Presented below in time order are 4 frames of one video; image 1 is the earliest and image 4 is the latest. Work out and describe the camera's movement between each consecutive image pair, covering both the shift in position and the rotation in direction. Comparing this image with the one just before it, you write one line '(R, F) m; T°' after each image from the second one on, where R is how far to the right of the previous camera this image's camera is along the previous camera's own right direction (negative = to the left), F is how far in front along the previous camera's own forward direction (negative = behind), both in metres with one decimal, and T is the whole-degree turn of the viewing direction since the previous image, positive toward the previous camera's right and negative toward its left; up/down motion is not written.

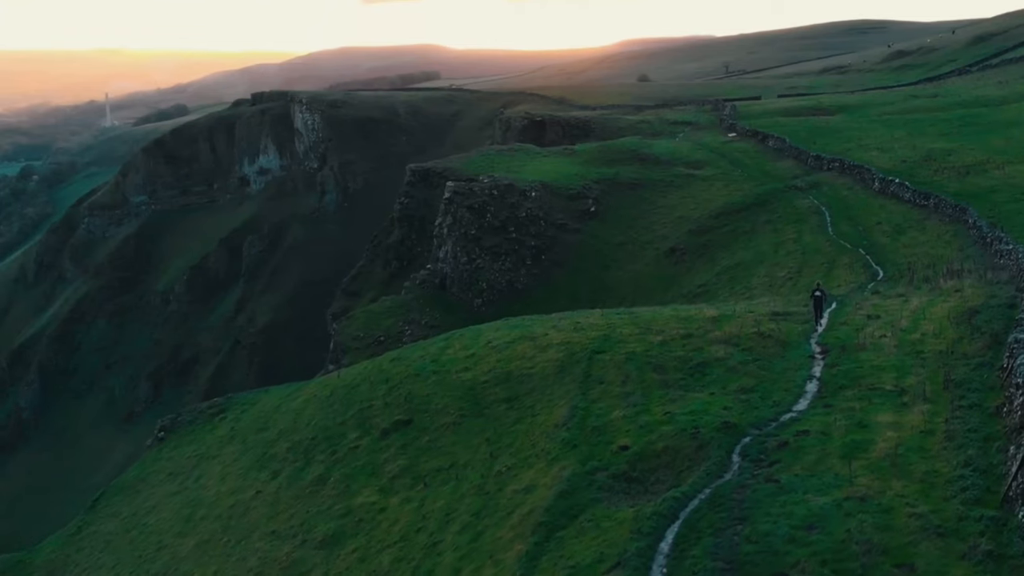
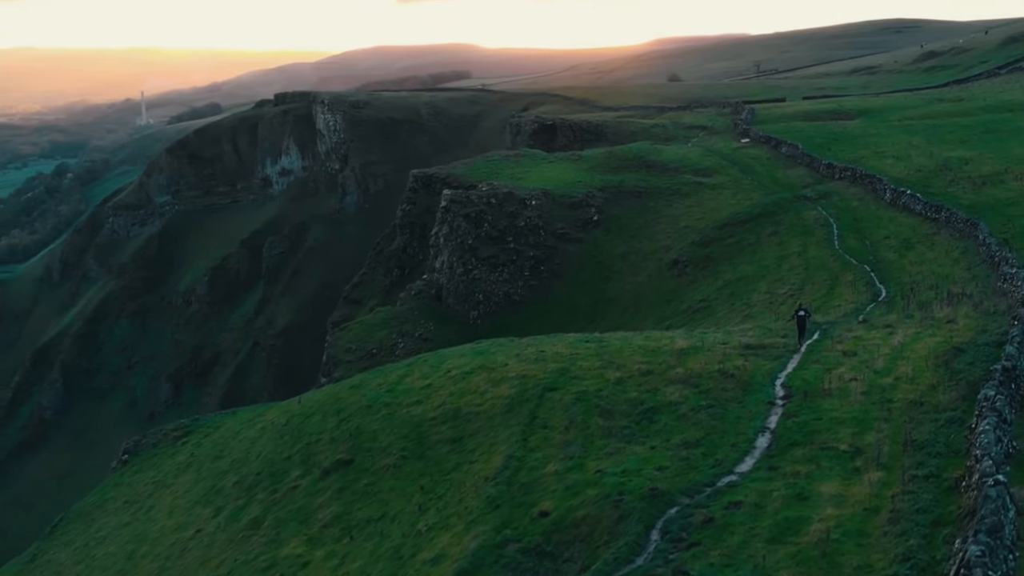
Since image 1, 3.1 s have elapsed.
(+2.3, +1.6) m; -2°
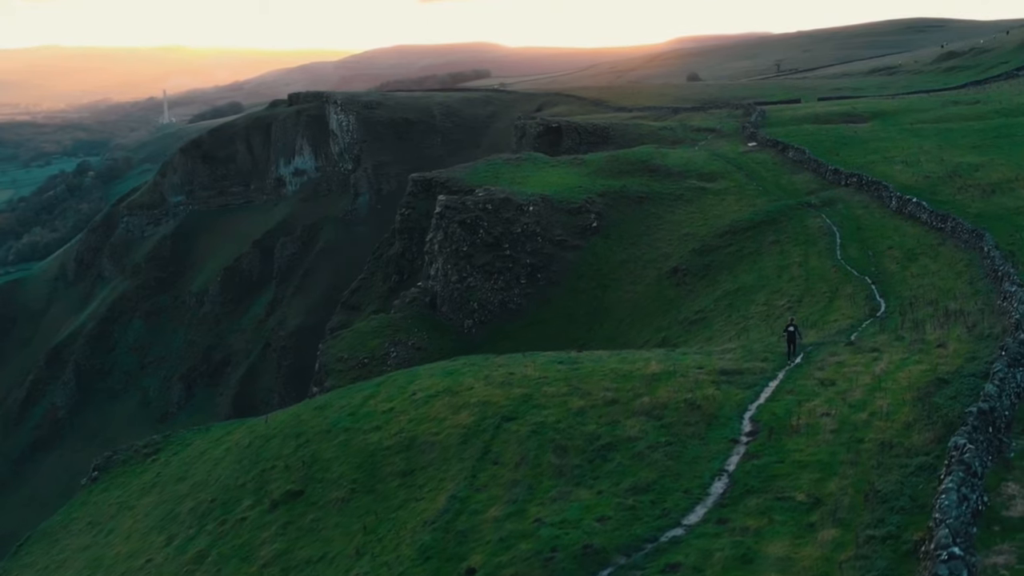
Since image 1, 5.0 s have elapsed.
(+1.6, +1.2) m; -1°
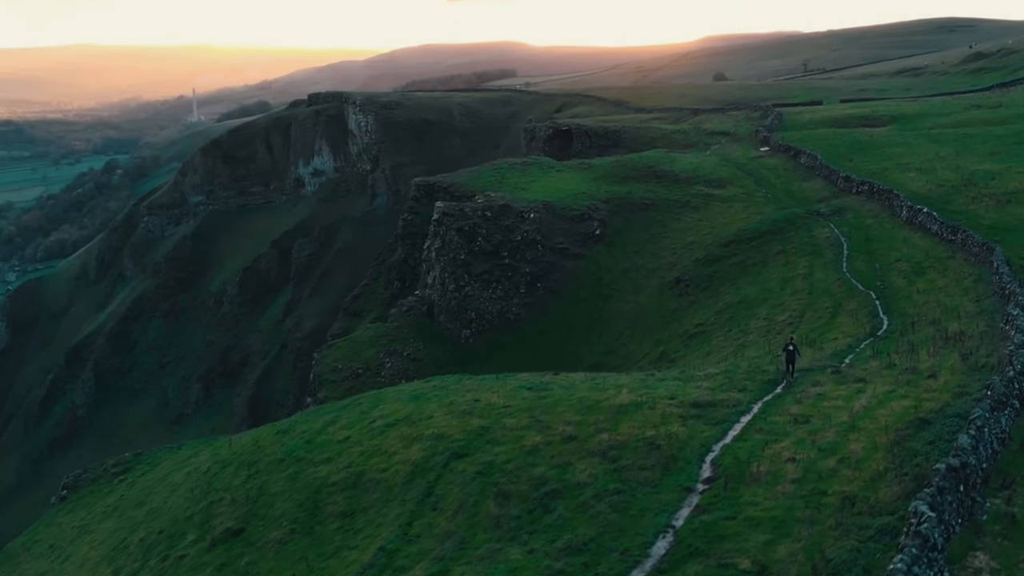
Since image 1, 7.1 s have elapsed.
(+1.9, +1.3) m; -1°
